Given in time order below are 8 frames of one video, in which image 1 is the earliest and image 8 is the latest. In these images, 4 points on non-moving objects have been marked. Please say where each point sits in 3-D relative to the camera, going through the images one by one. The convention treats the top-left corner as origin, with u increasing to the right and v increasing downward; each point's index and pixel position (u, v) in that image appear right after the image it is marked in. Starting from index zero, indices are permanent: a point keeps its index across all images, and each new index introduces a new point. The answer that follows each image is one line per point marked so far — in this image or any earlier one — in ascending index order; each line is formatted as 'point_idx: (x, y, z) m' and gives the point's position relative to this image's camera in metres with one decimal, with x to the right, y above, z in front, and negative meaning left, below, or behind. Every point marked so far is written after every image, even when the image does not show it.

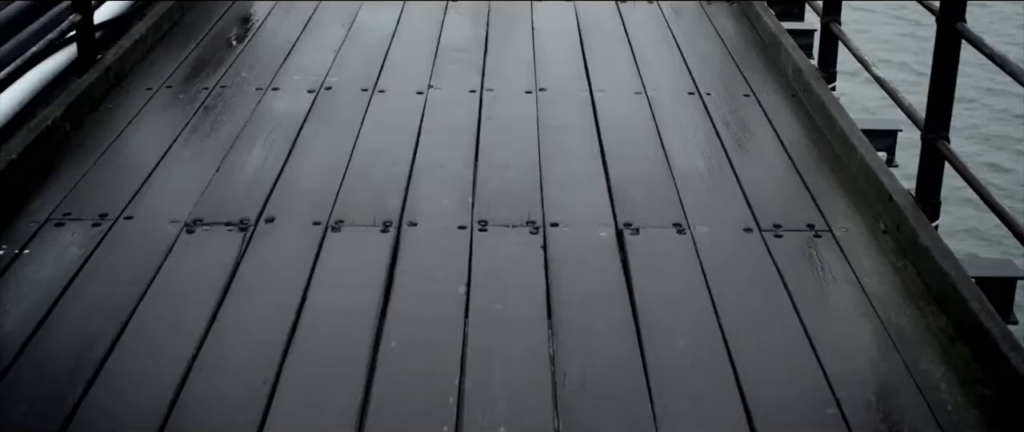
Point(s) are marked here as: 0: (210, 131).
0: (-0.7, +0.2, +3.7) m
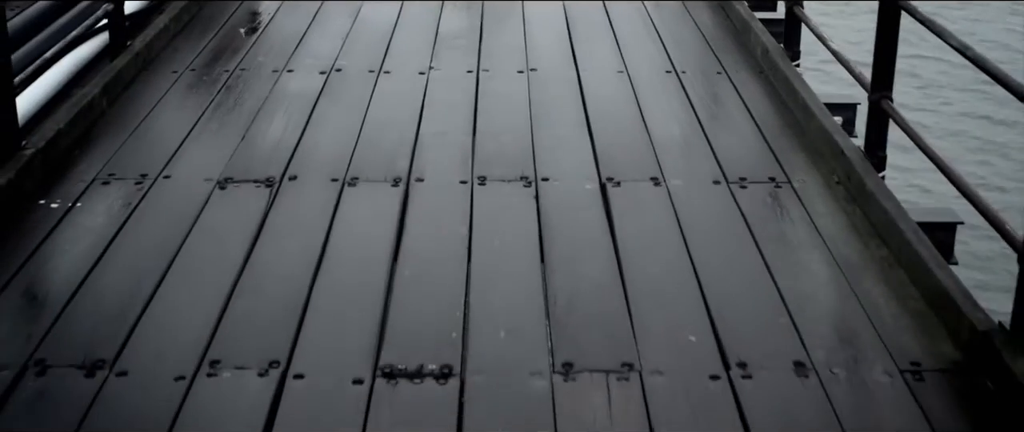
0: (-0.7, +0.3, +4.1) m
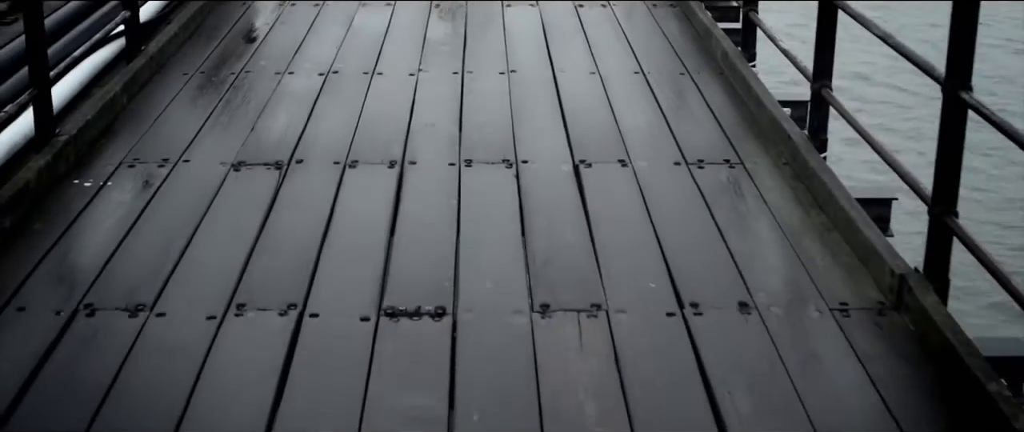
0: (-0.8, +0.3, +4.5) m
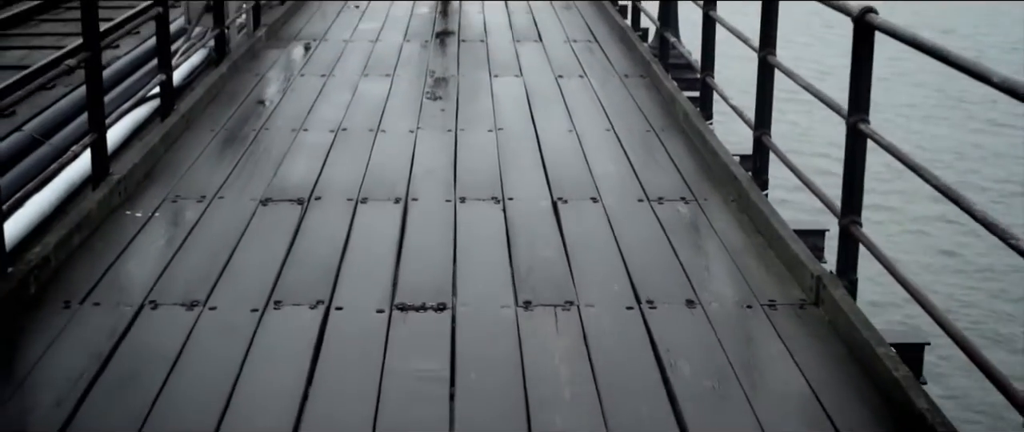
0: (-0.8, +0.2, +5.2) m
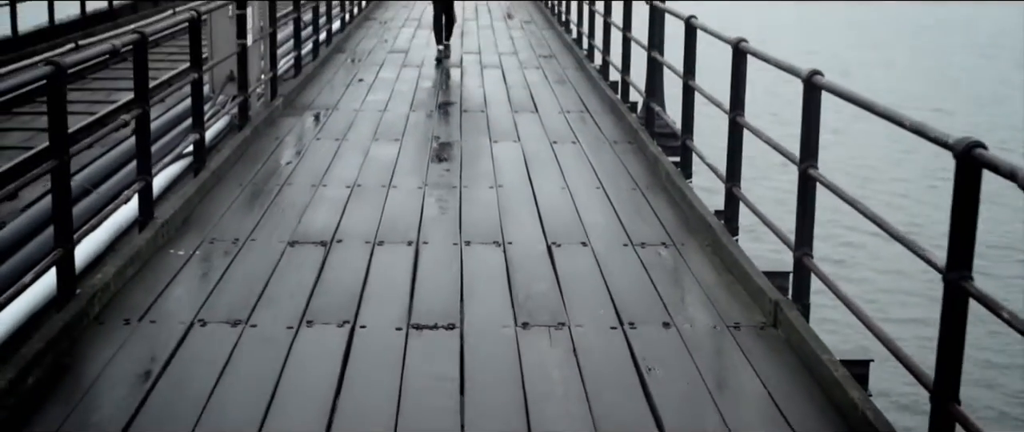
0: (-0.8, 0.0, +5.8) m
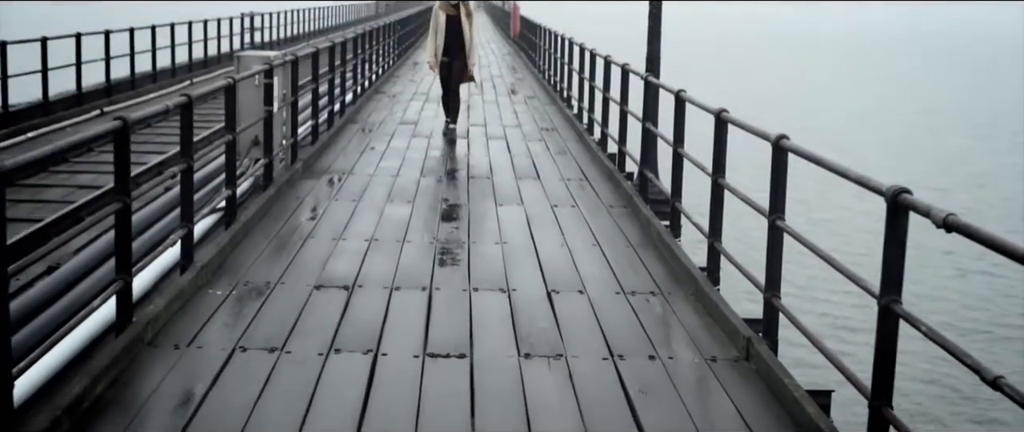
0: (-0.8, -0.2, +6.3) m
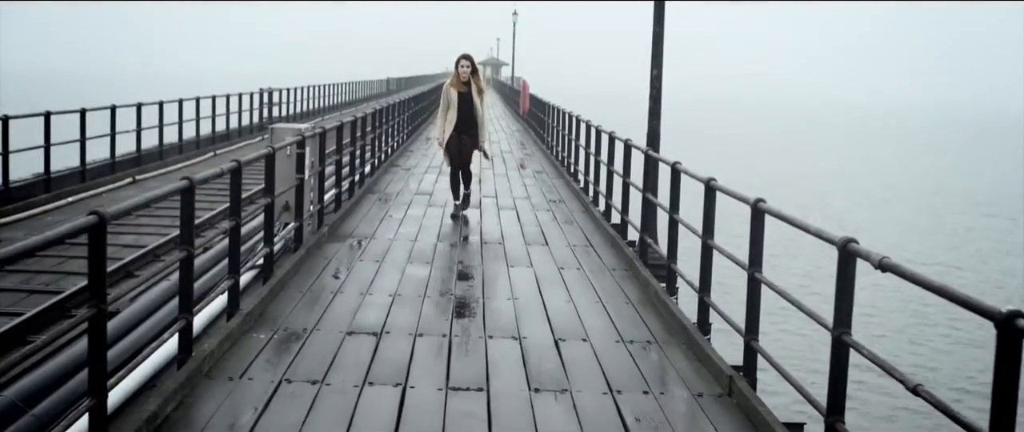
0: (-0.8, -0.4, +7.0) m
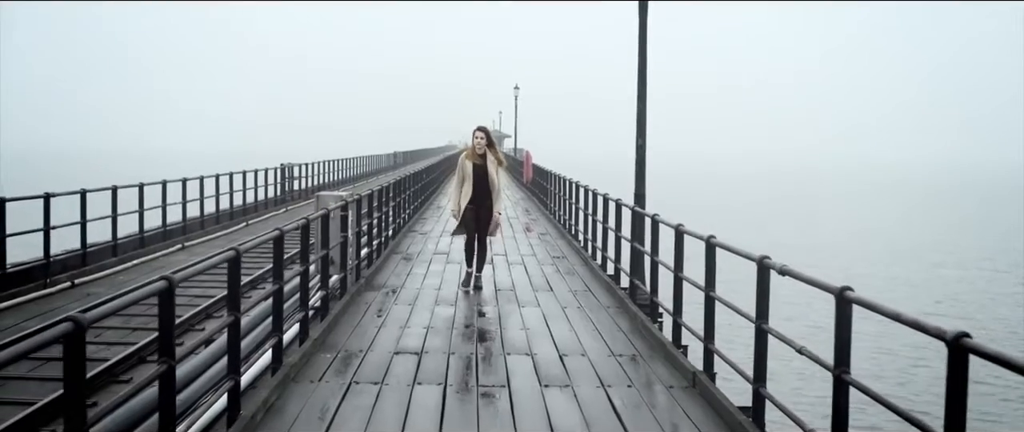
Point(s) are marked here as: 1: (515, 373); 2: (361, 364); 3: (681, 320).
0: (-0.7, -0.7, +8.7) m
1: (0.0, -0.8, +7.4) m
2: (-0.7, -0.7, +7.5) m
3: (+0.9, -0.5, +7.9) m
